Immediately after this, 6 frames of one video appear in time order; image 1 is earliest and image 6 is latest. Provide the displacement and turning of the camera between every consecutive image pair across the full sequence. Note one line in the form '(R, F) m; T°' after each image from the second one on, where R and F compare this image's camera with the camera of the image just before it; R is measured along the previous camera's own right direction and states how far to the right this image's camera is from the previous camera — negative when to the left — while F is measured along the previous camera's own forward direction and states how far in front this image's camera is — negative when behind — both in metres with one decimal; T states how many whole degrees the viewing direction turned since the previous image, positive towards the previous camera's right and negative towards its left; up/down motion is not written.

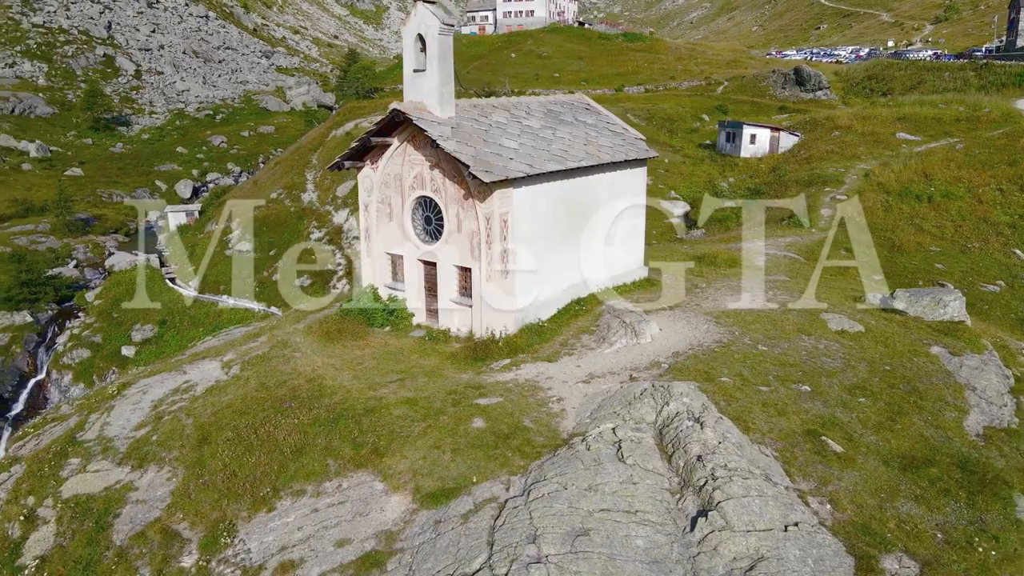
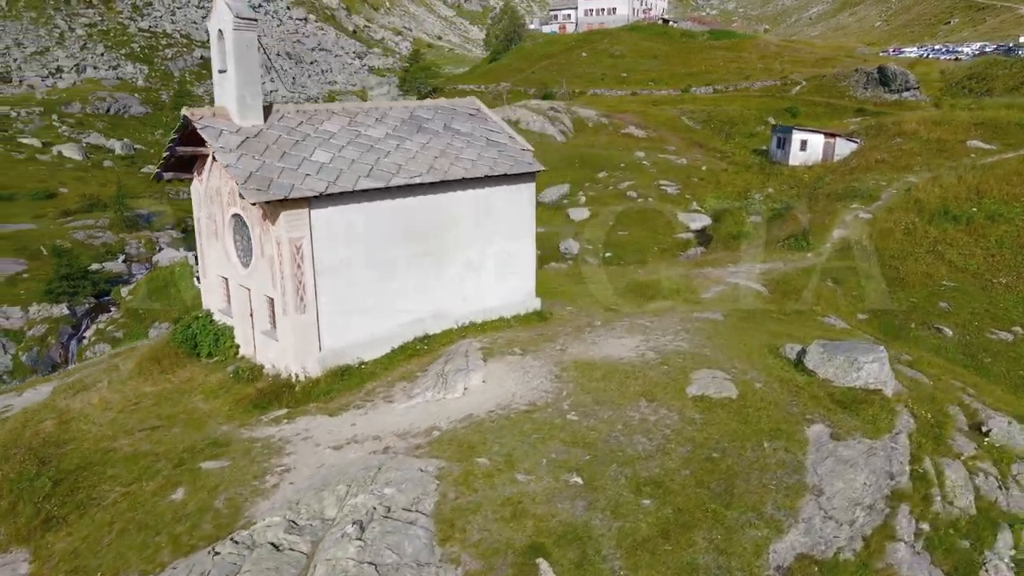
(+5.5, +2.8) m; -8°
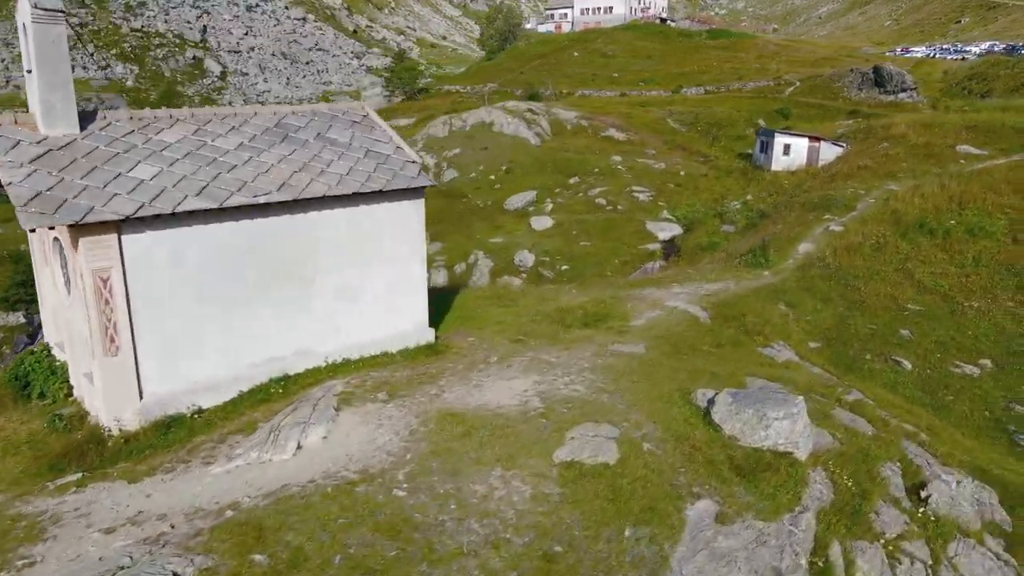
(+2.5, +2.1) m; -1°
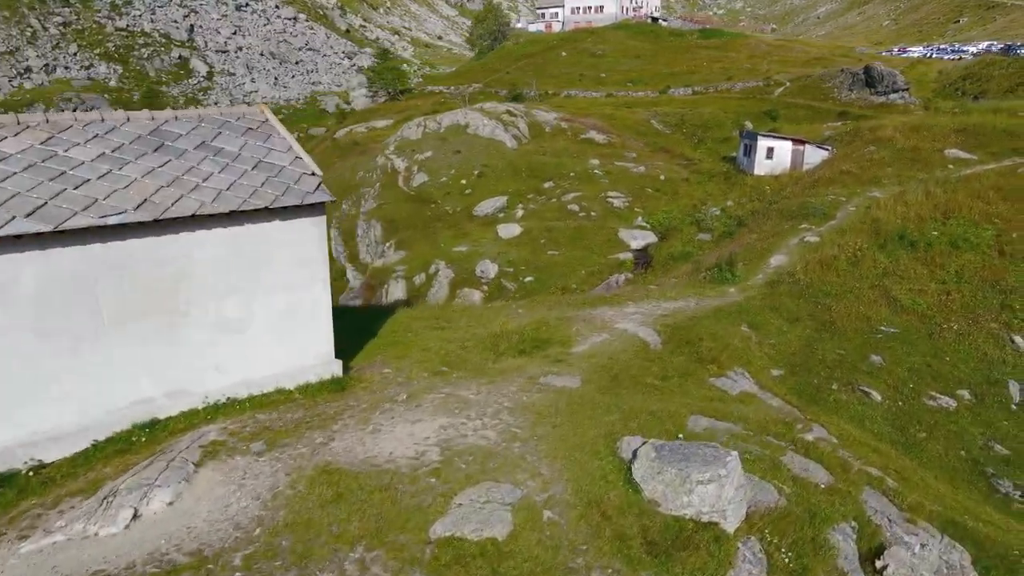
(+1.6, +1.7) m; 0°
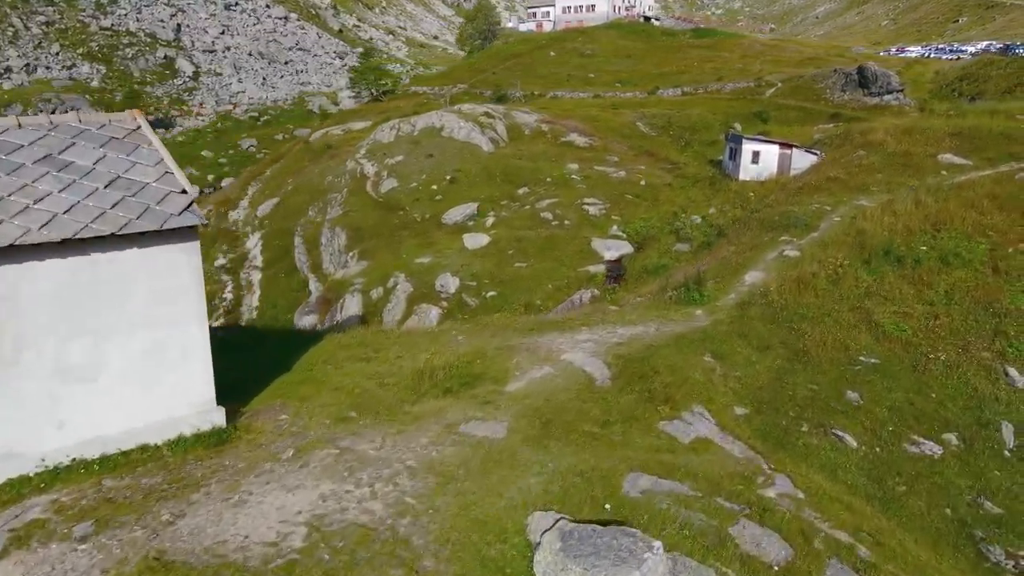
(+1.4, +2.0) m; 0°
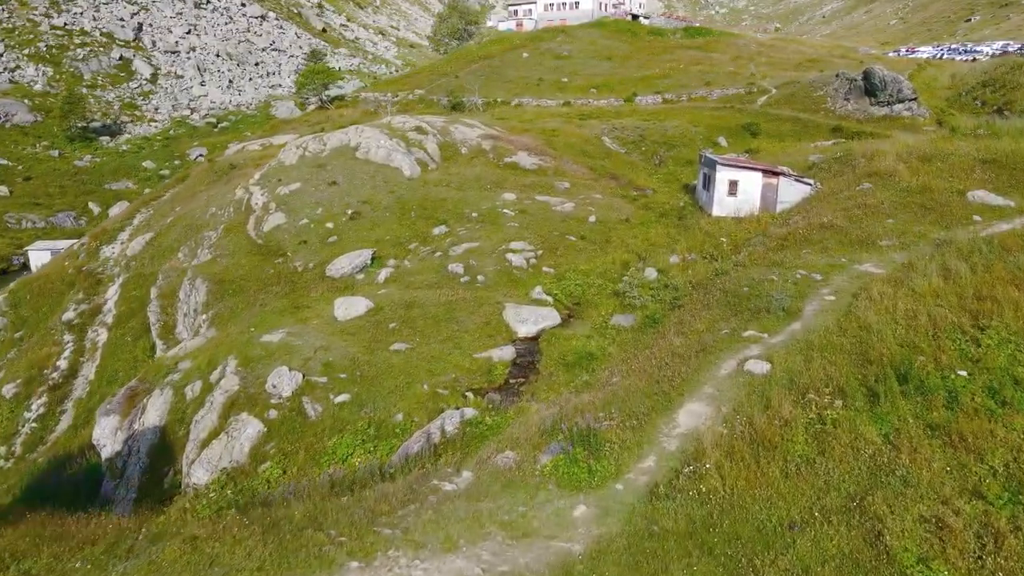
(+4.0, +8.4) m; 0°
